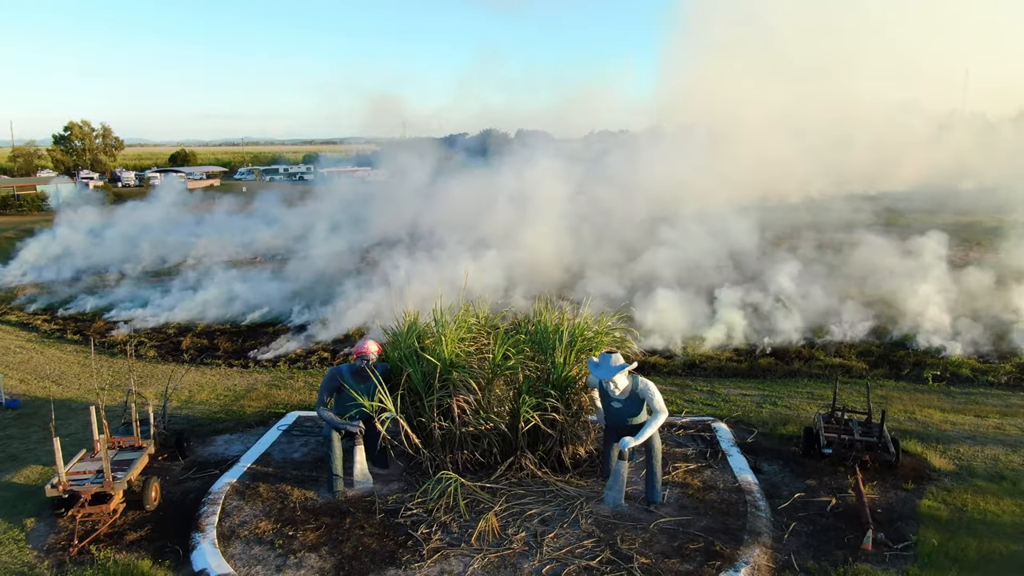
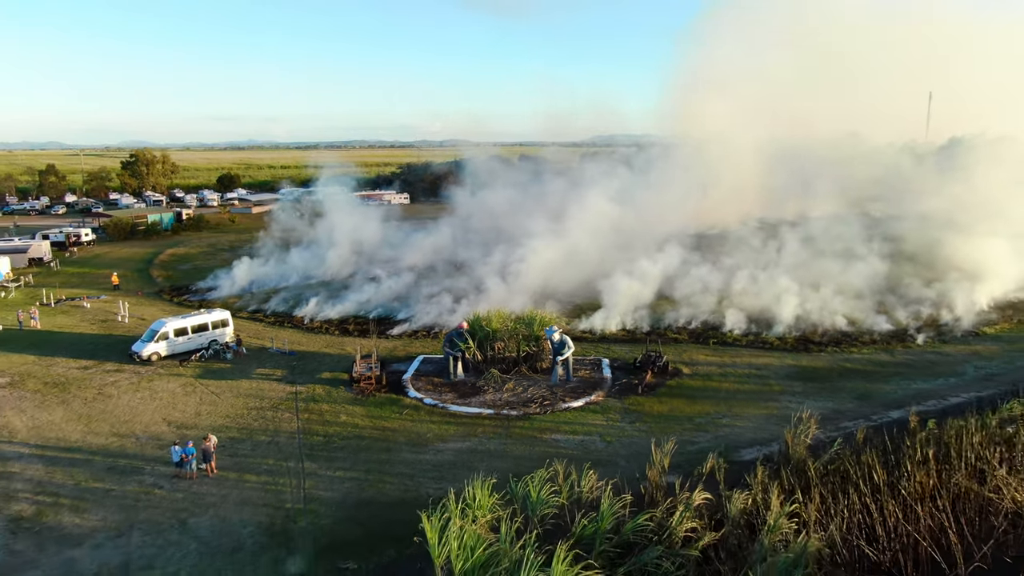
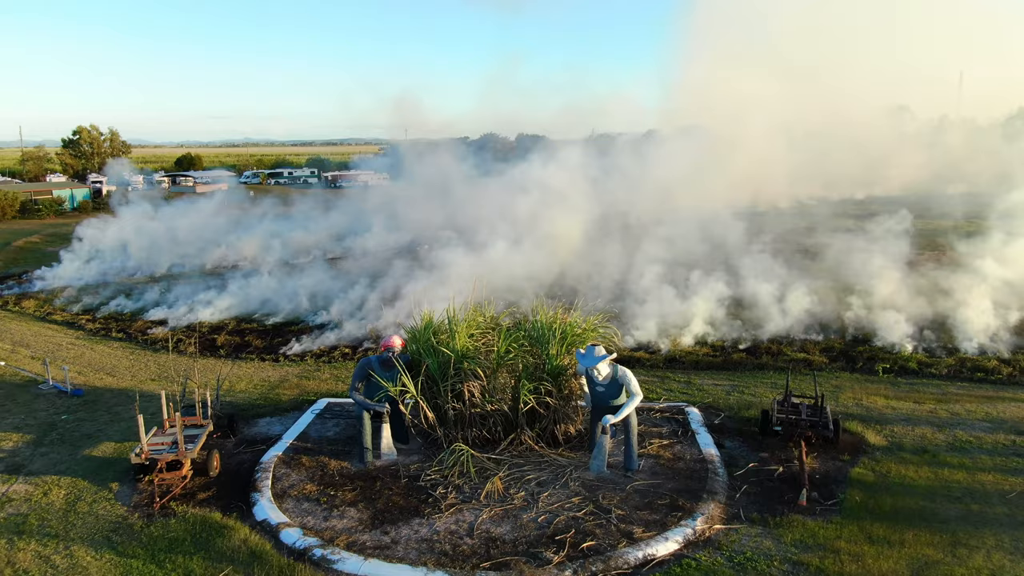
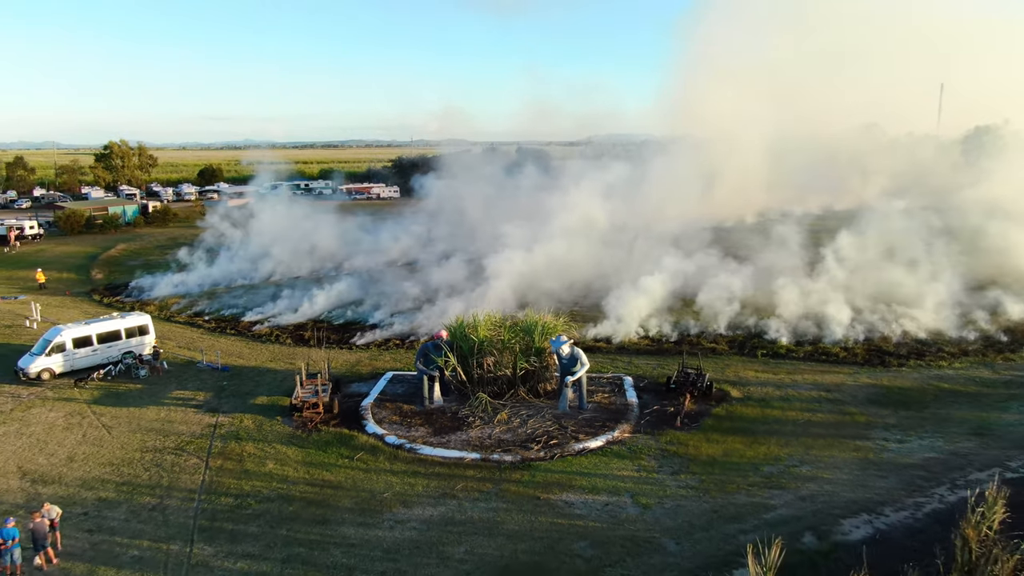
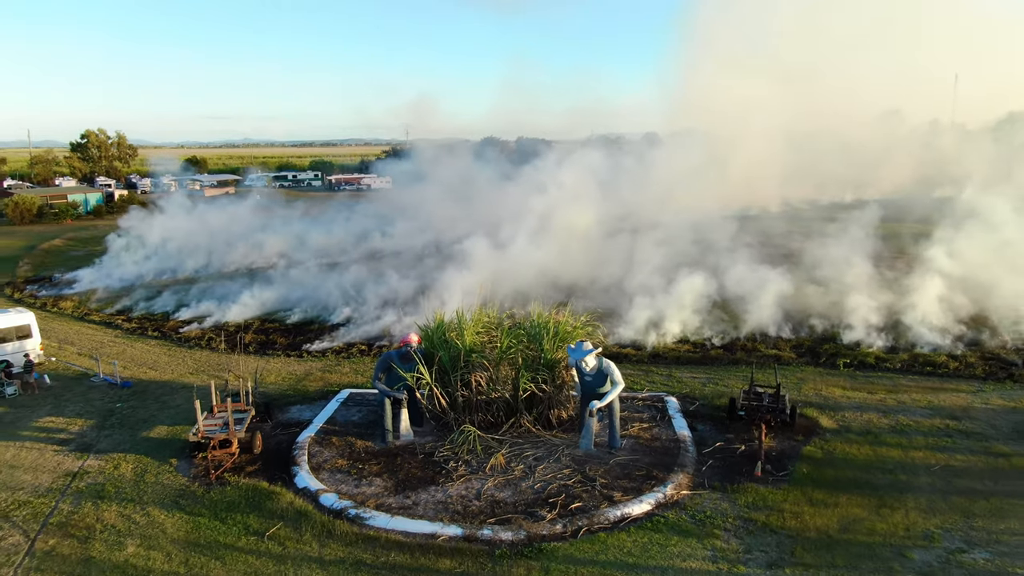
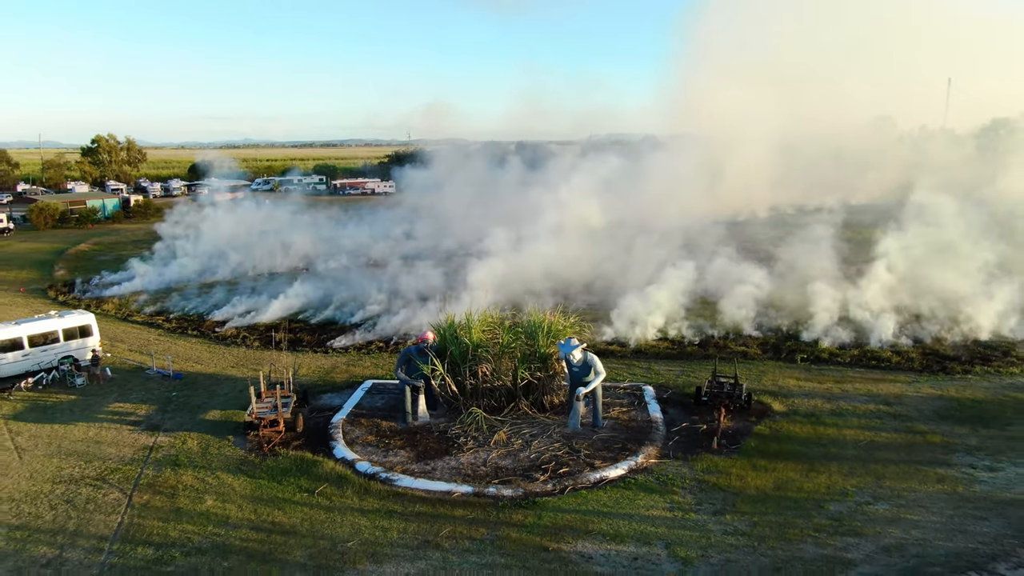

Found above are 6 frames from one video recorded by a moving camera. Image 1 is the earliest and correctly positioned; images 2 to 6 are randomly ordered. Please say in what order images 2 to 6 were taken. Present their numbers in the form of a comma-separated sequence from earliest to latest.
3, 5, 6, 4, 2
